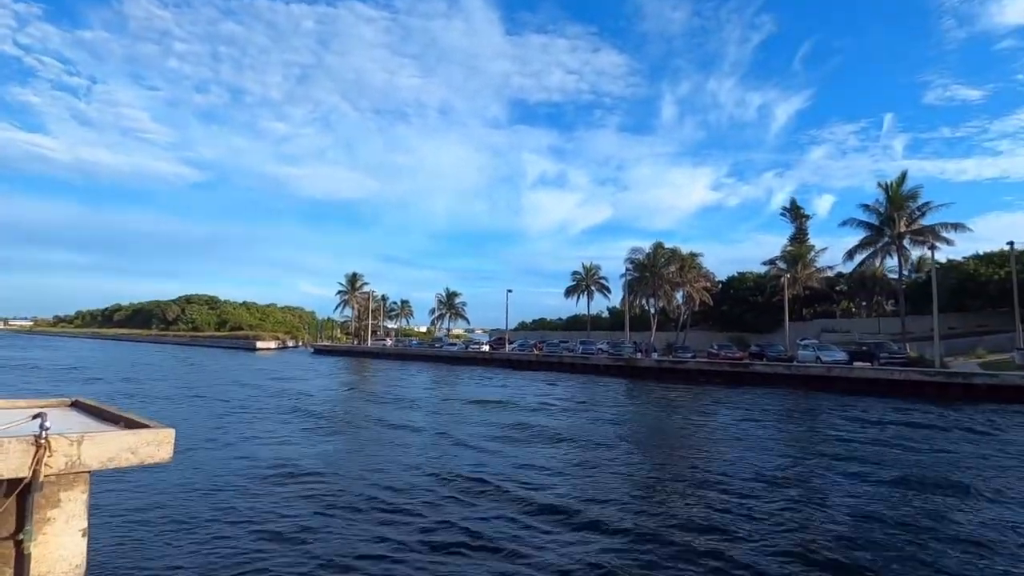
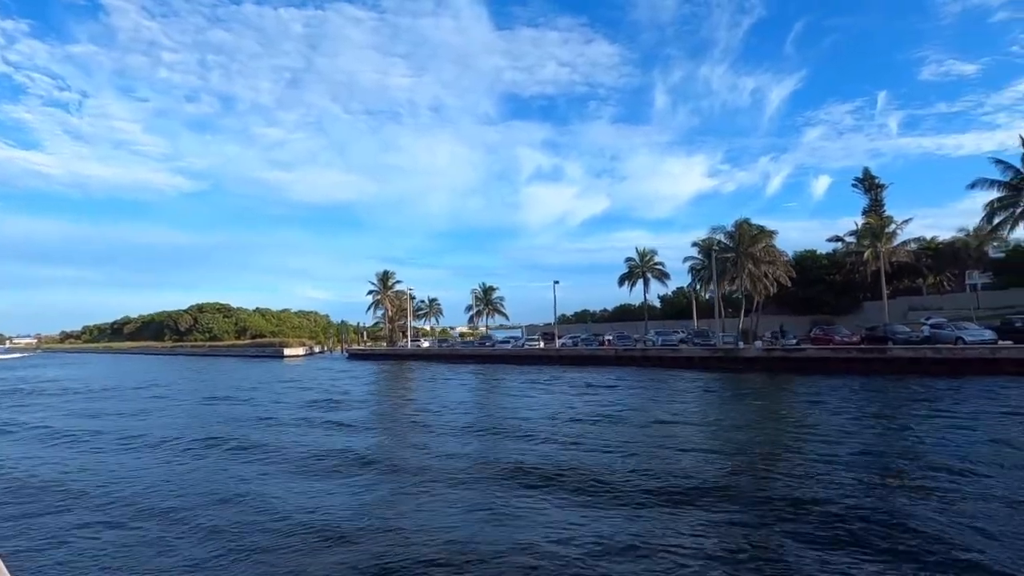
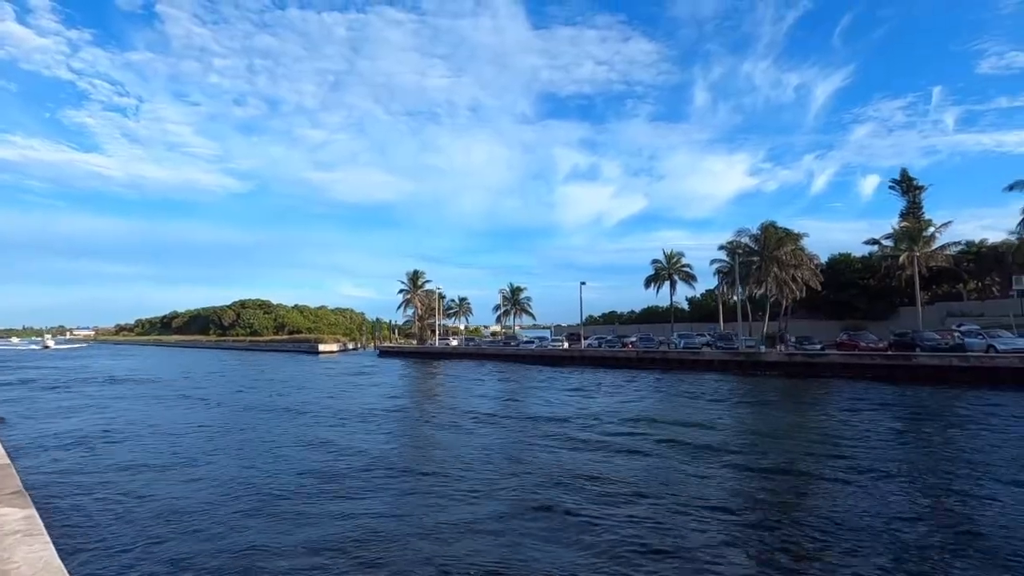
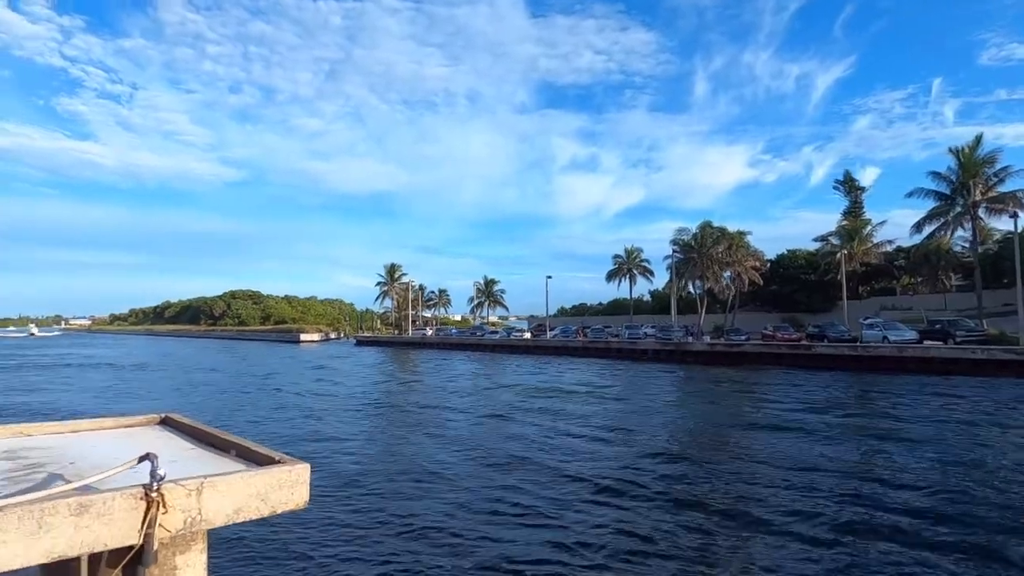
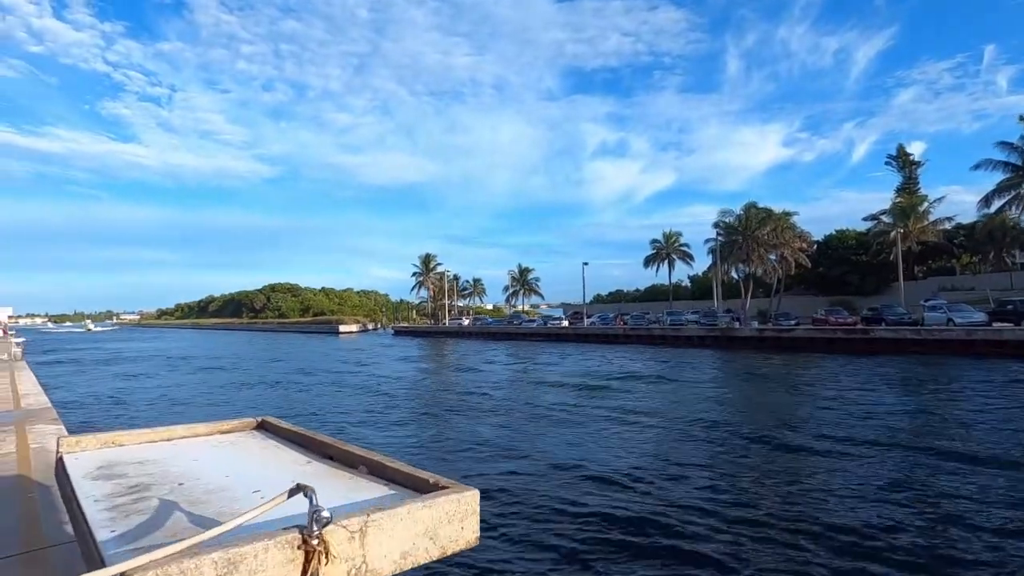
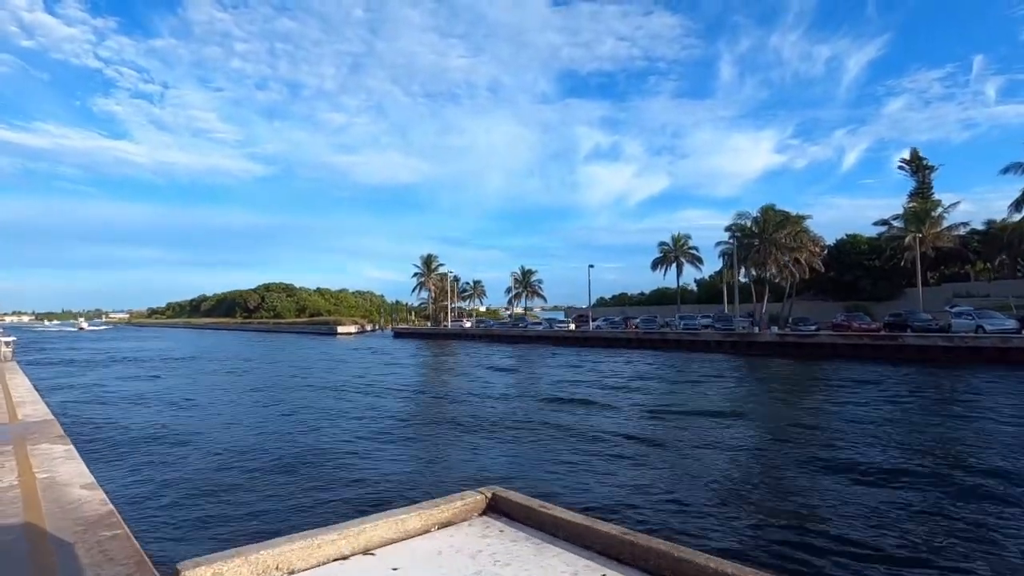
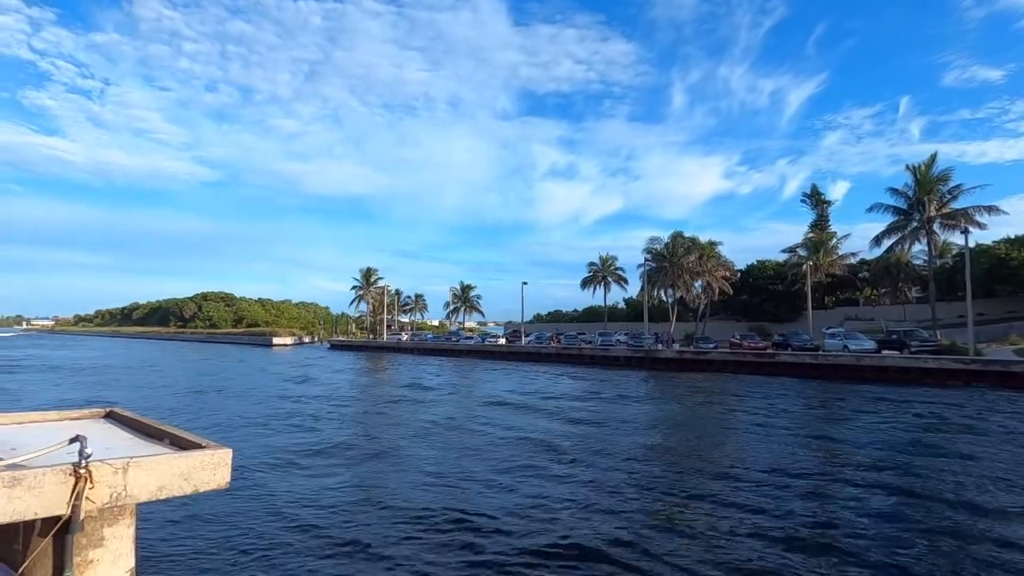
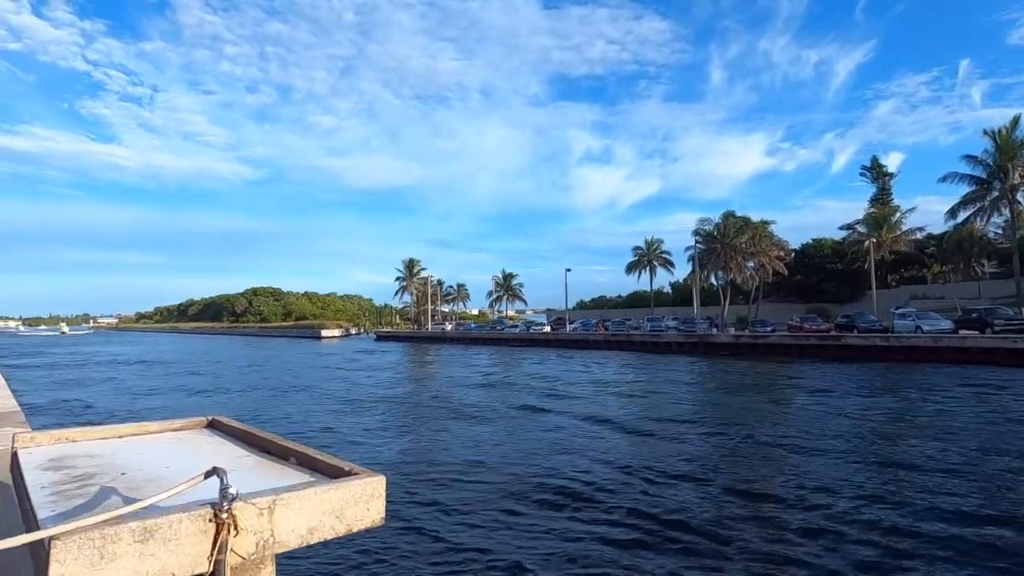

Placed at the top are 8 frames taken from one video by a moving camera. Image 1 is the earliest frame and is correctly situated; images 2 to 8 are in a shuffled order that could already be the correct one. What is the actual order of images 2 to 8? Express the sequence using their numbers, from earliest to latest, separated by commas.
7, 4, 8, 5, 6, 3, 2
